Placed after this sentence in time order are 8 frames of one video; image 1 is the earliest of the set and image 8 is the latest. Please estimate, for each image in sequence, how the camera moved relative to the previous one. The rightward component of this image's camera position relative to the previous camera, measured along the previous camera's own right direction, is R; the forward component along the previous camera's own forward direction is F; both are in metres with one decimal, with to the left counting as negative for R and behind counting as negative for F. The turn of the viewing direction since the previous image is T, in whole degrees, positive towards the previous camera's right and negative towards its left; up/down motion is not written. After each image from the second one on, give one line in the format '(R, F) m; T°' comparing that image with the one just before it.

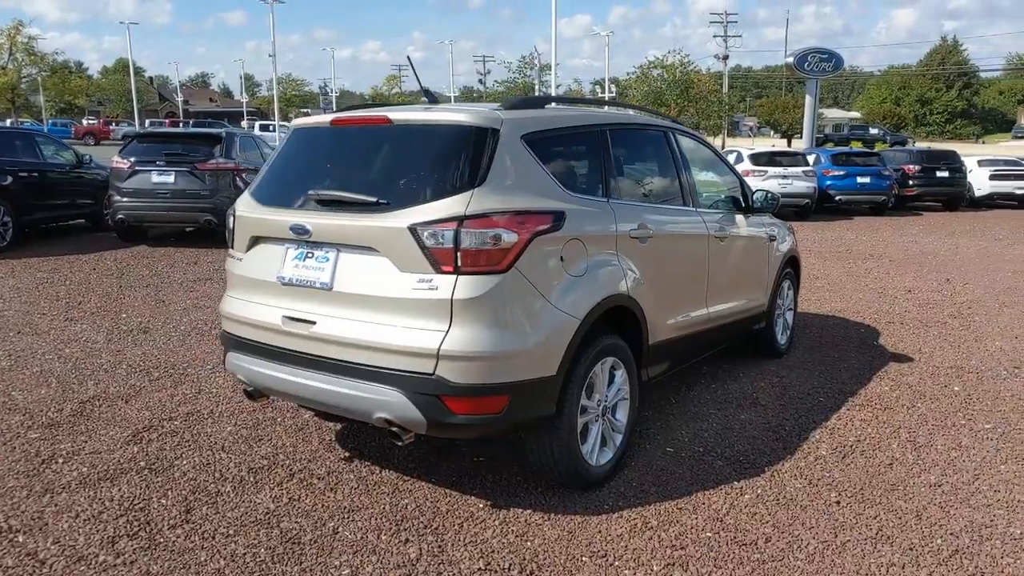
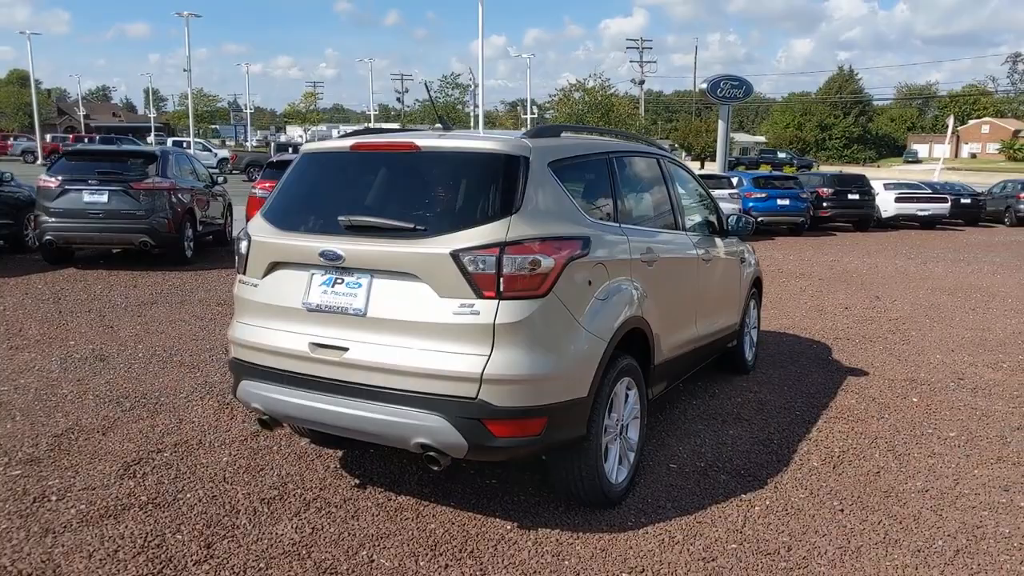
(-0.5, 0.0) m; +6°
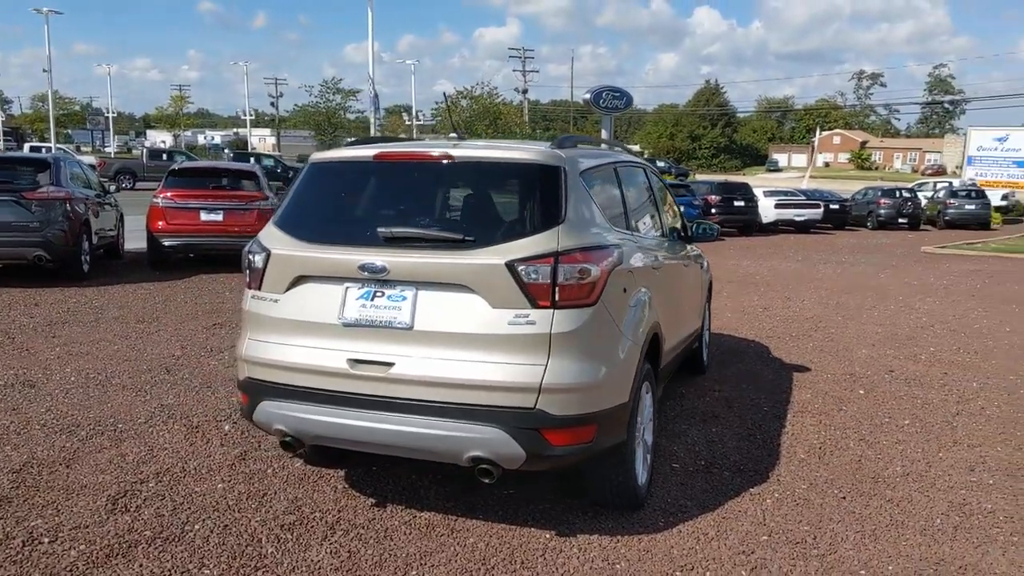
(-0.8, +0.1) m; +9°
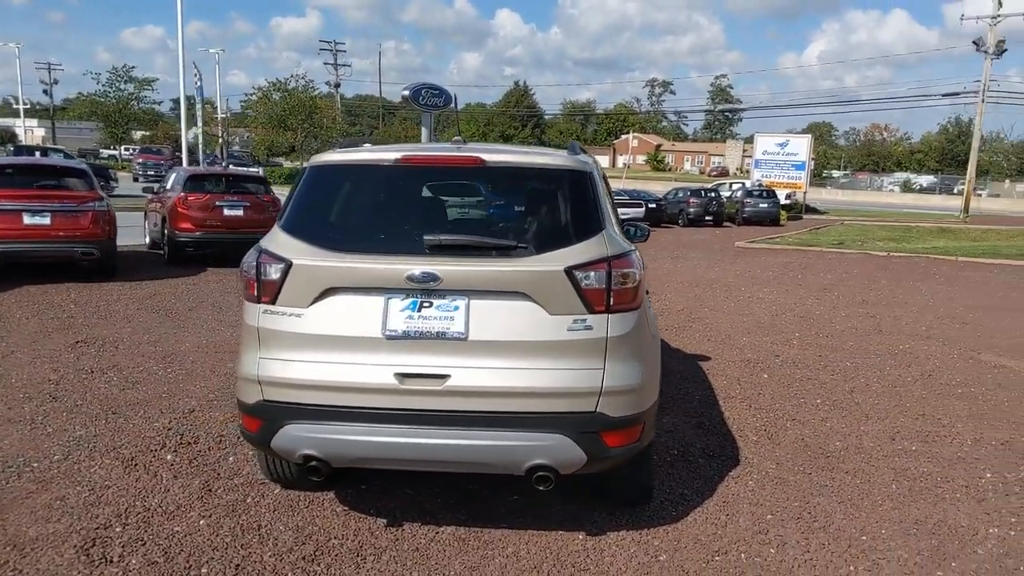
(-1.1, +0.2) m; +14°
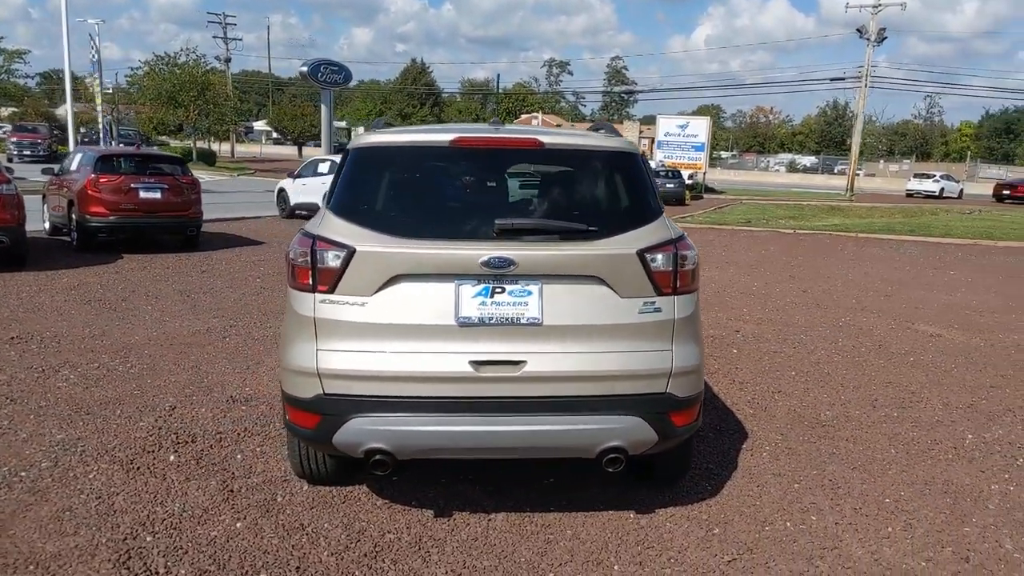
(-0.7, +0.1) m; +8°
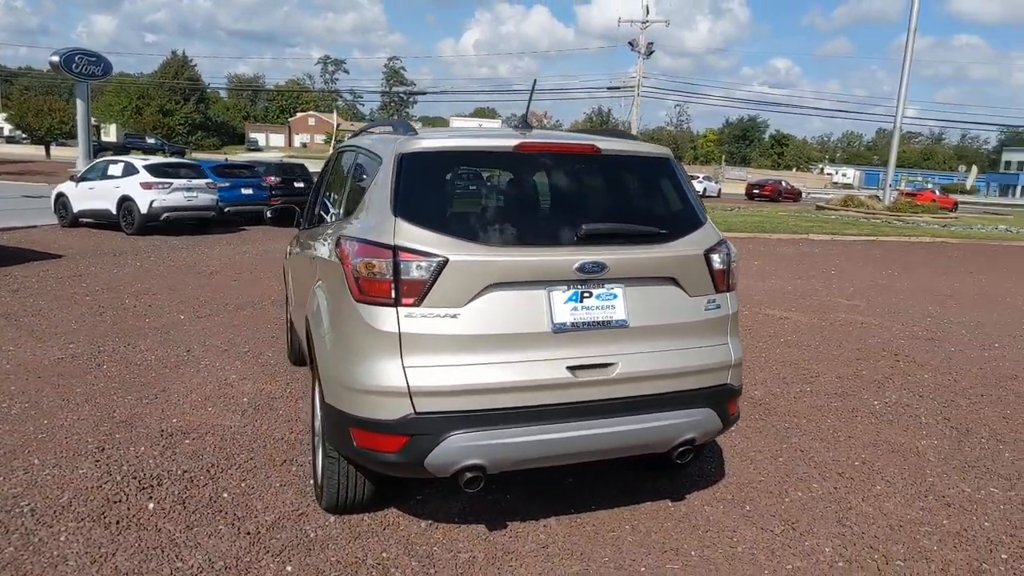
(-1.3, +0.2) m; +16°
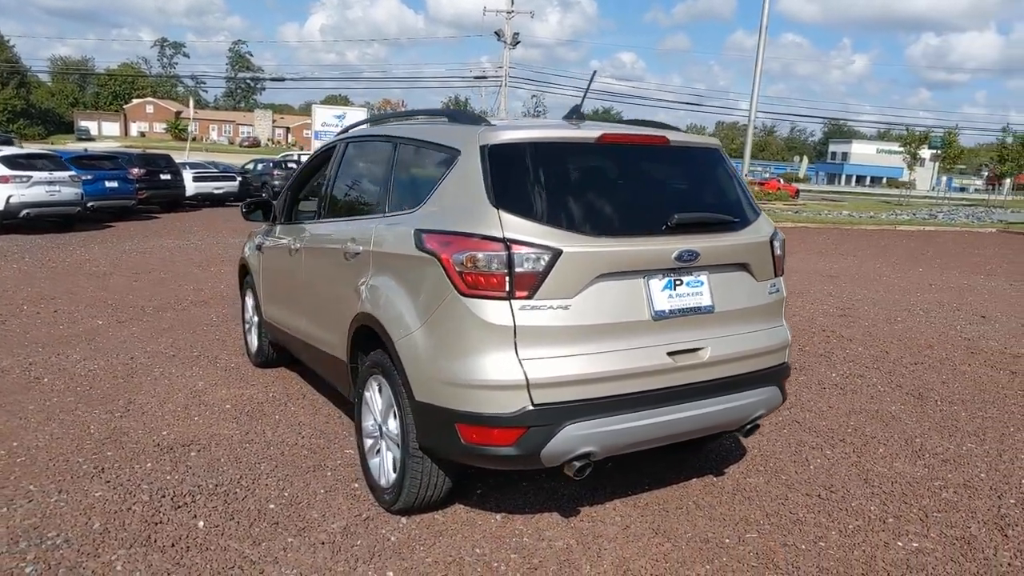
(-1.0, +0.1) m; +11°
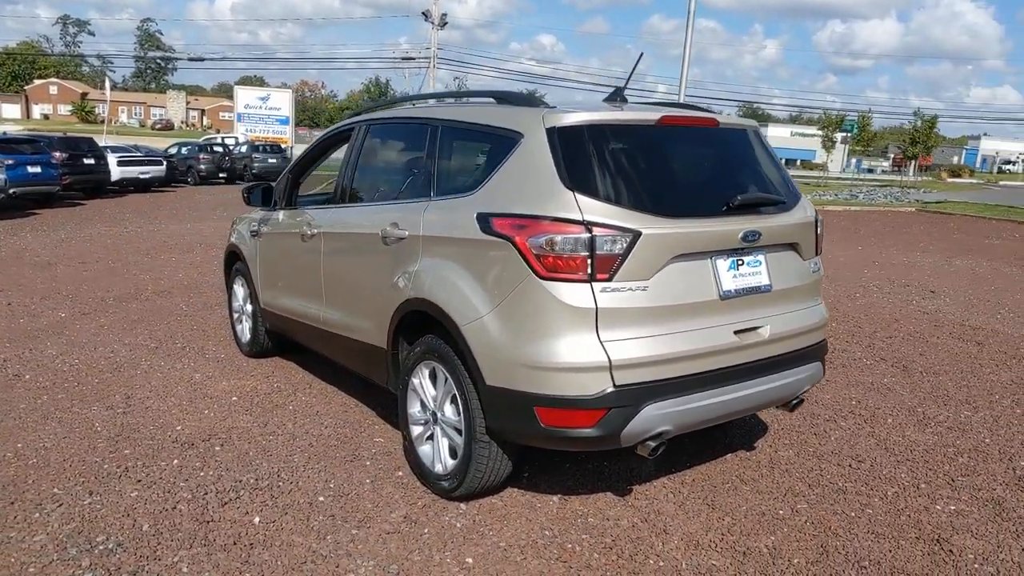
(-0.6, 0.0) m; +6°
